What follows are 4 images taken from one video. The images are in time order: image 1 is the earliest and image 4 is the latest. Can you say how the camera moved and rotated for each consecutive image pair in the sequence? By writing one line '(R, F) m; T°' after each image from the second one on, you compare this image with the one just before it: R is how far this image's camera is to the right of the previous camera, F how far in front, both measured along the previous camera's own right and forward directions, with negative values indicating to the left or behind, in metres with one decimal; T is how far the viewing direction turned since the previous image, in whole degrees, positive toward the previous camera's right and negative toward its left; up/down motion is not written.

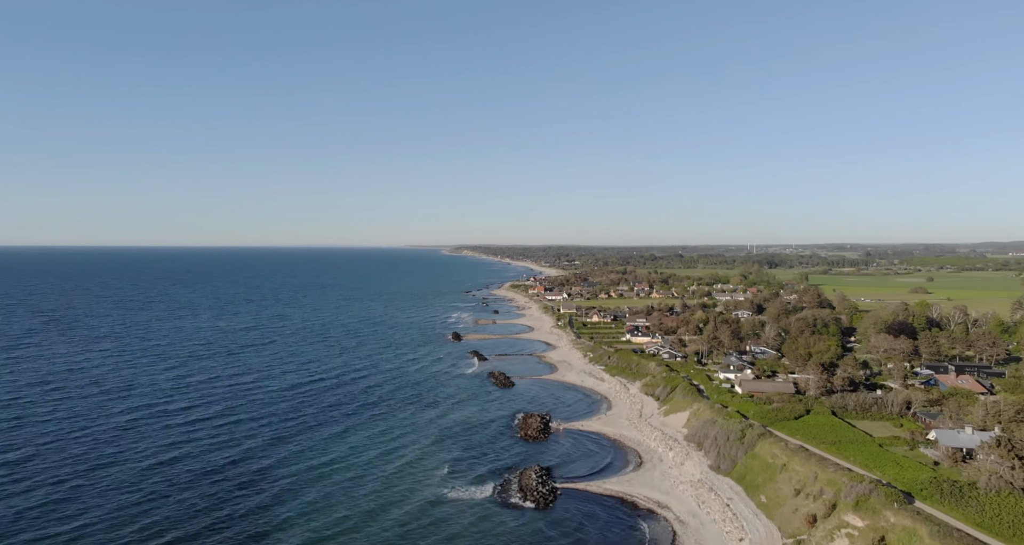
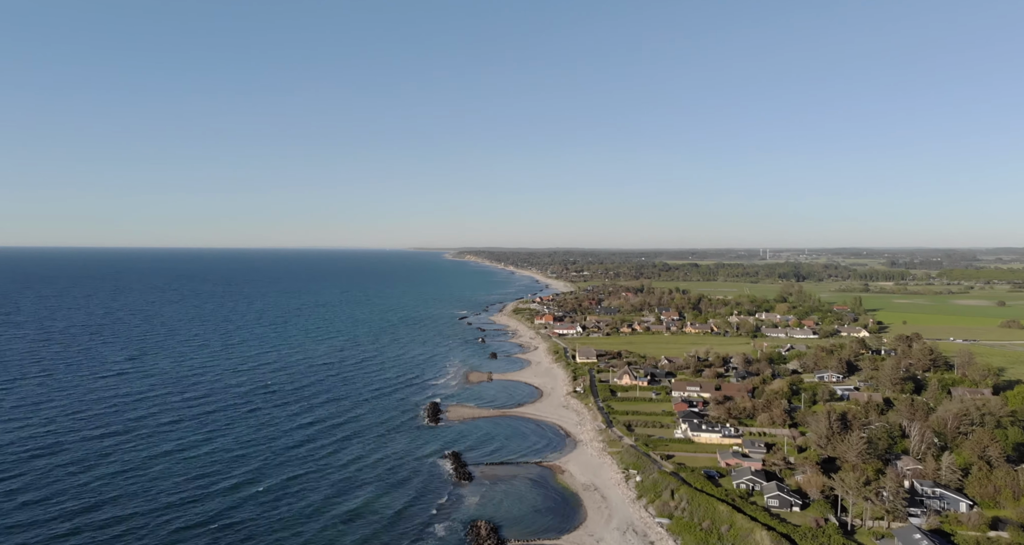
(+0.2, +20.4) m; 0°
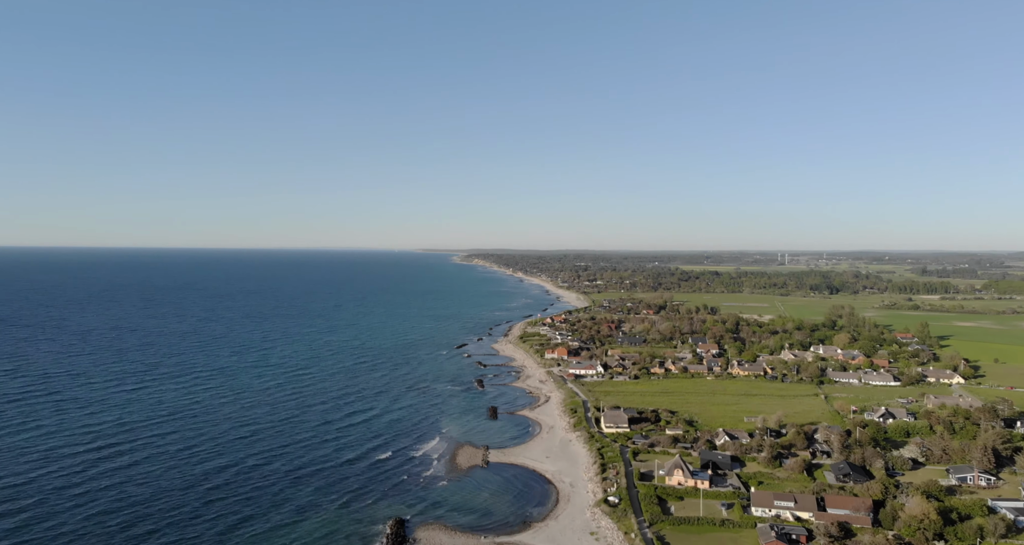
(+0.3, +16.9) m; -1°
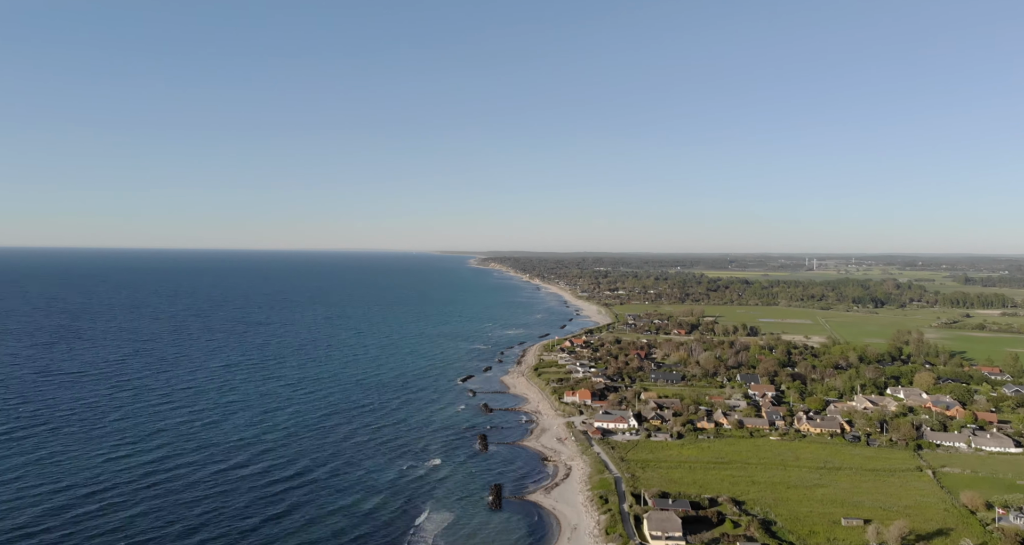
(+0.5, +14.4) m; -1°
